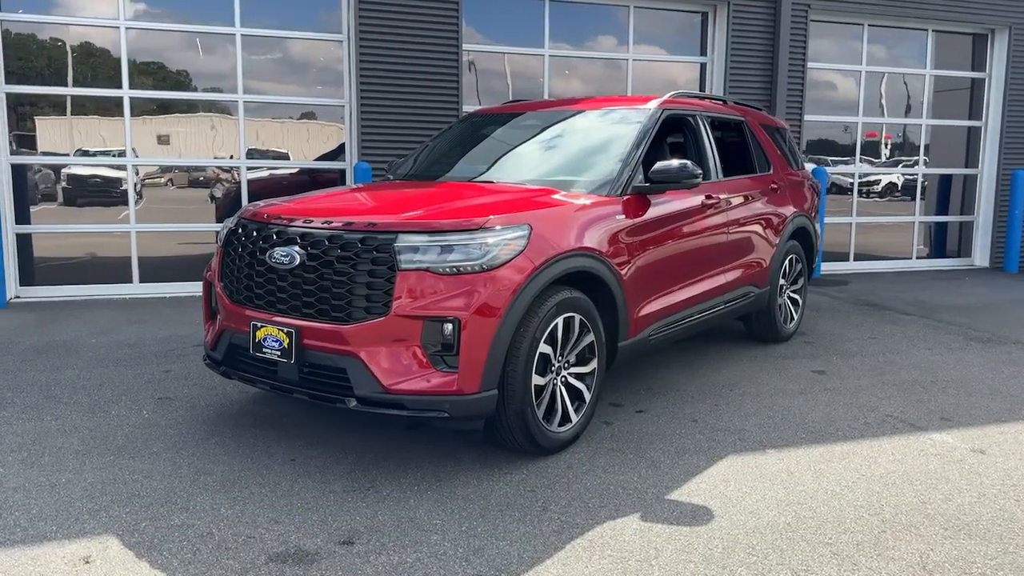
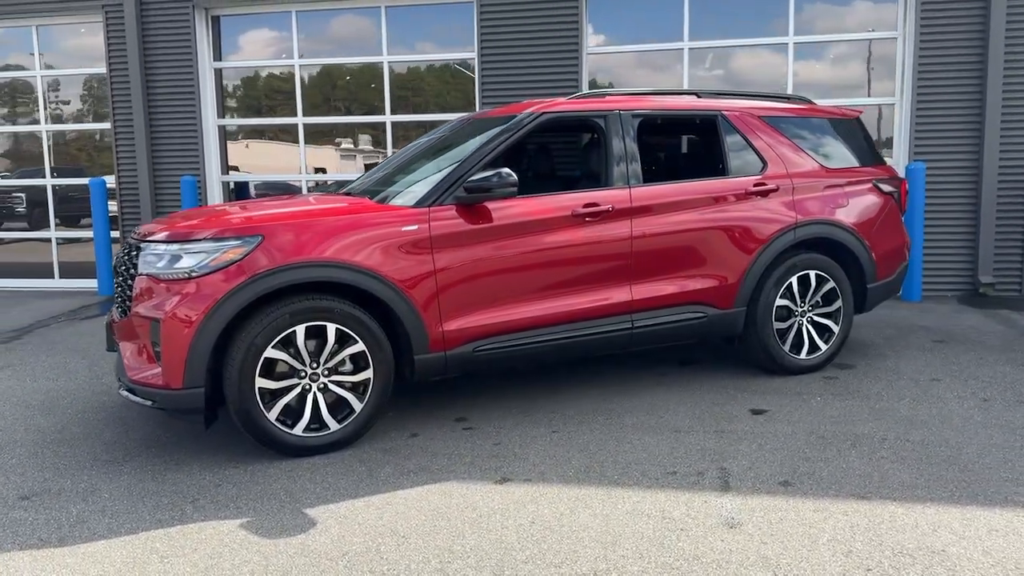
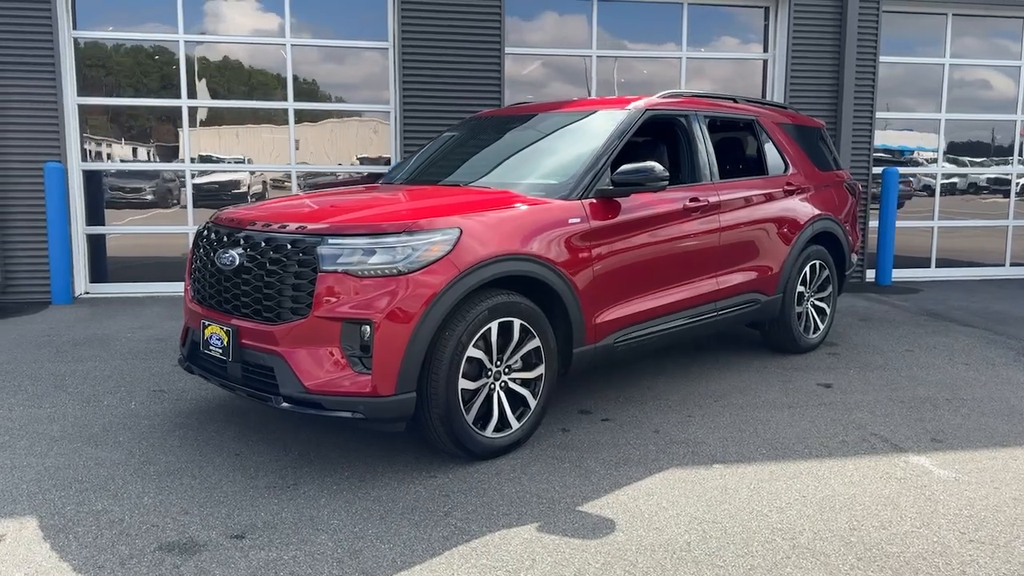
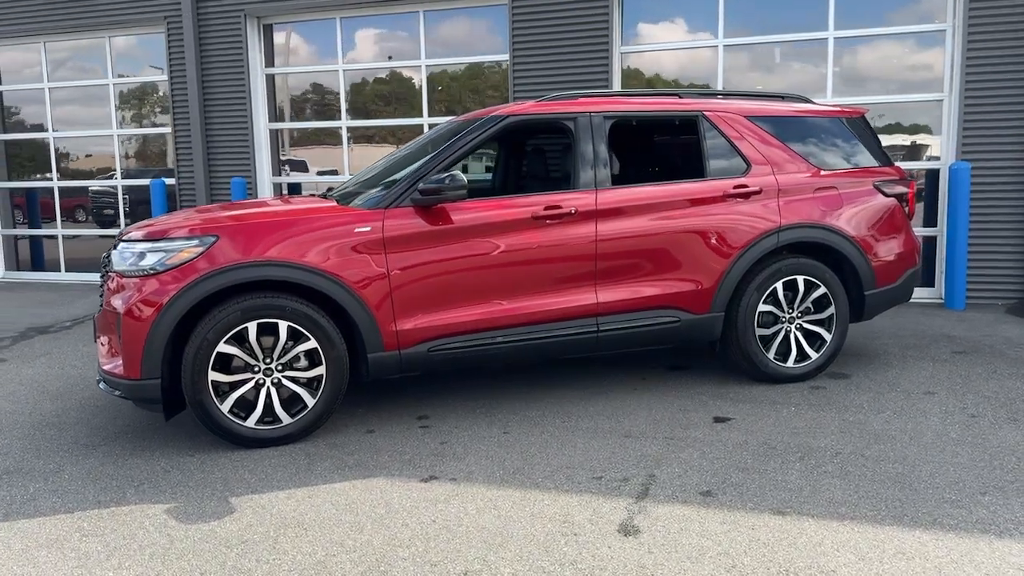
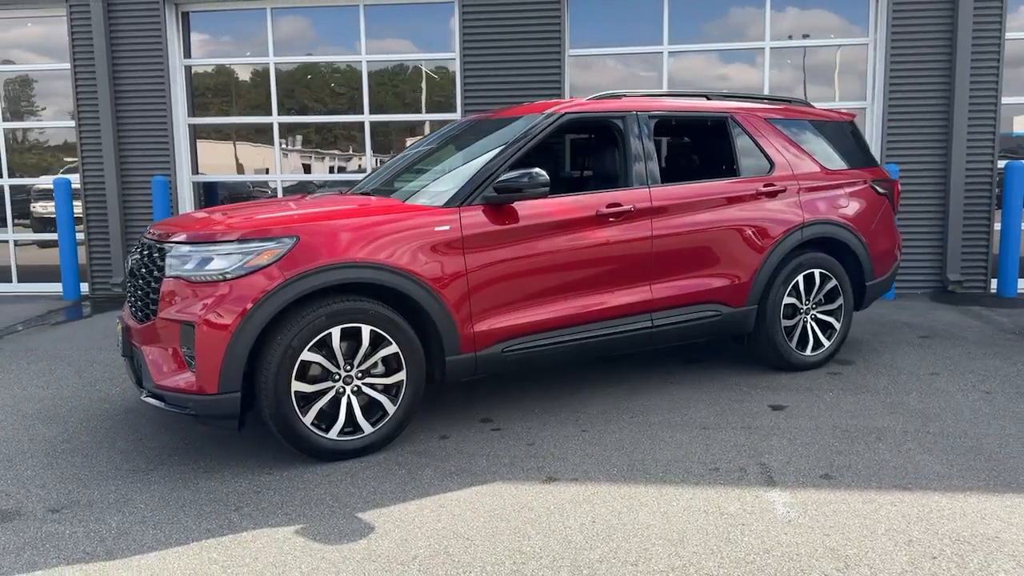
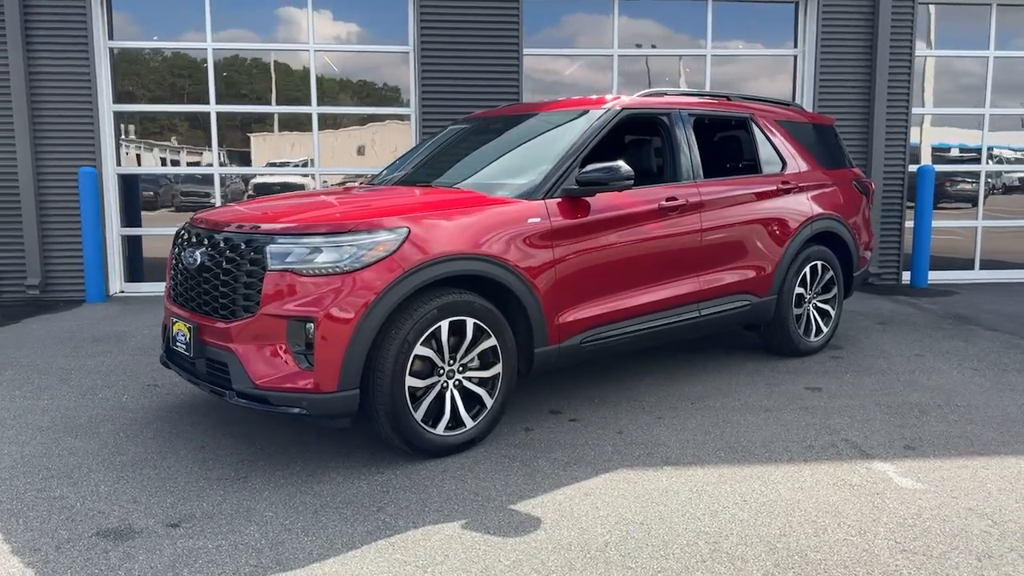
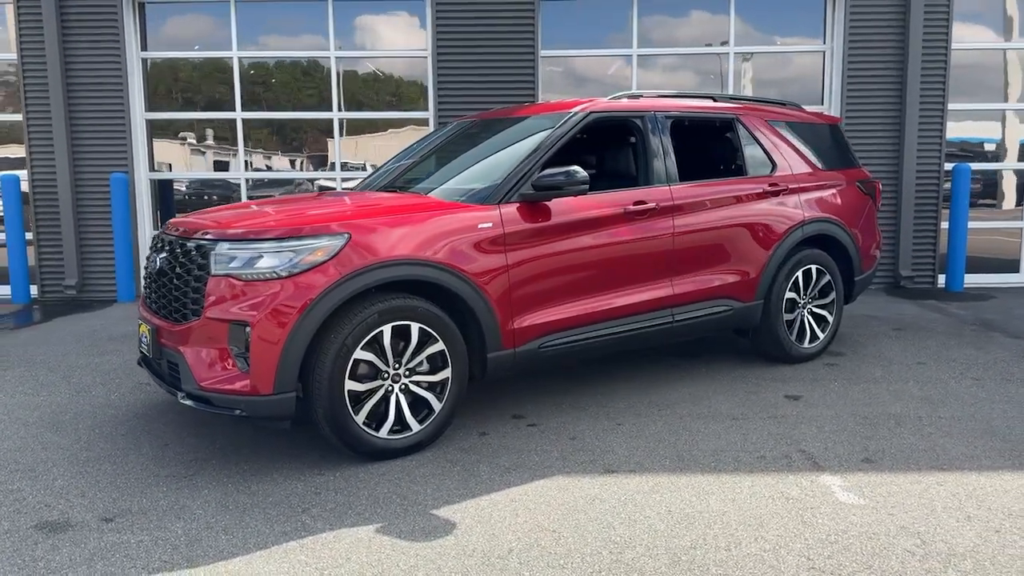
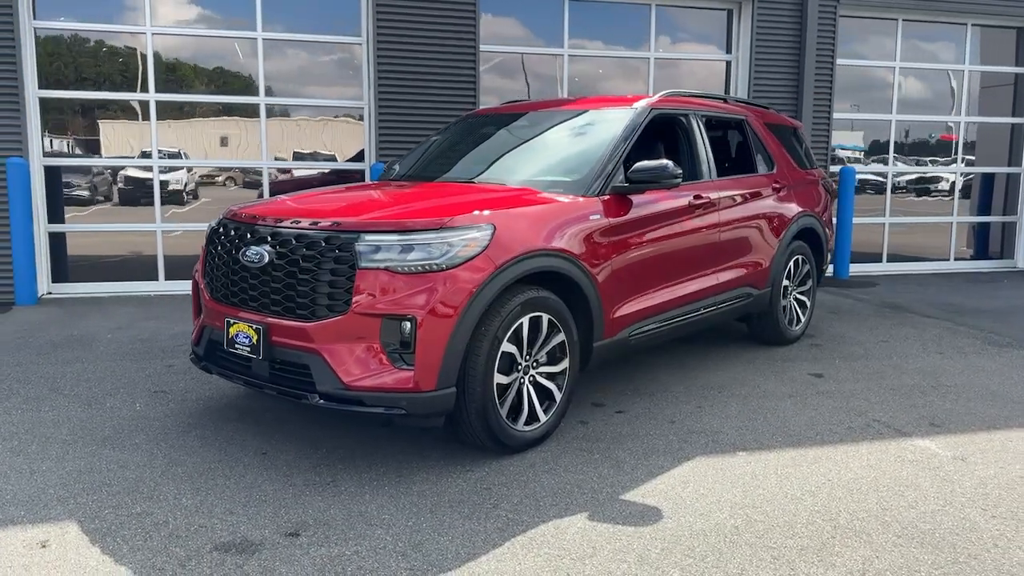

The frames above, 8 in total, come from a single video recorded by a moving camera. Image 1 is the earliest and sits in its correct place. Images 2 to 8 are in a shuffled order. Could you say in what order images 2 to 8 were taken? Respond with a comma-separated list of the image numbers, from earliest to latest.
8, 3, 6, 7, 5, 2, 4
